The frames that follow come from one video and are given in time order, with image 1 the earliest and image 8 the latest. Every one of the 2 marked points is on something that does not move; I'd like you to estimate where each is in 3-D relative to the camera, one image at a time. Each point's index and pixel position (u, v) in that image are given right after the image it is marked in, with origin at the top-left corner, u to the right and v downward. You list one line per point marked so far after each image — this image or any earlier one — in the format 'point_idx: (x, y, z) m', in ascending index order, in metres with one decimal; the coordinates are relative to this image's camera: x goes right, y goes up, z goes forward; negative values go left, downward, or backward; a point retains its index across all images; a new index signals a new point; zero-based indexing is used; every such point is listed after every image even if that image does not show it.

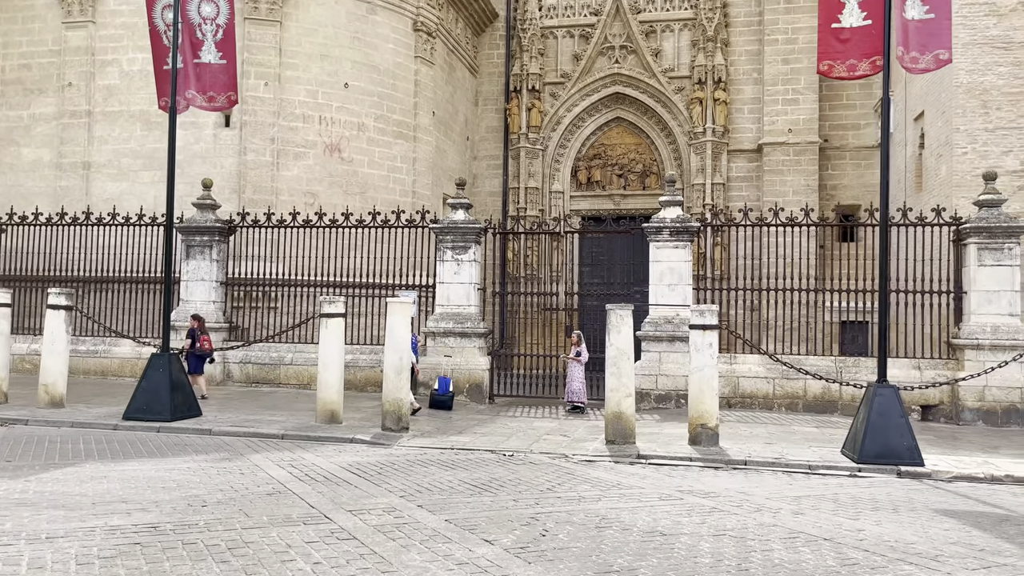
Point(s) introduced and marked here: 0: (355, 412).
0: (-2.0, -1.6, +10.6) m
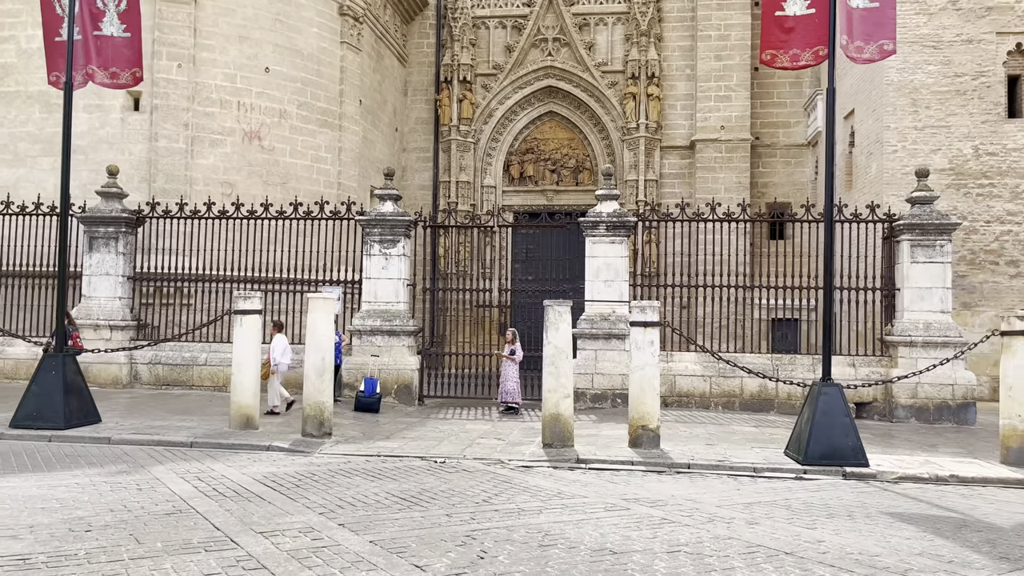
0: (-2.8, -1.5, +9.8) m
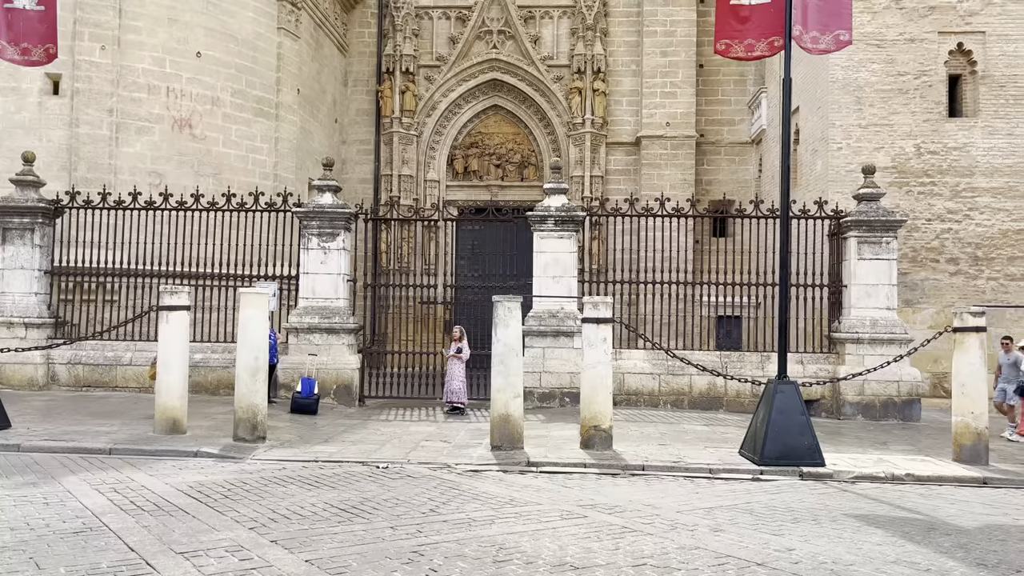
0: (-3.4, -1.5, +9.2) m
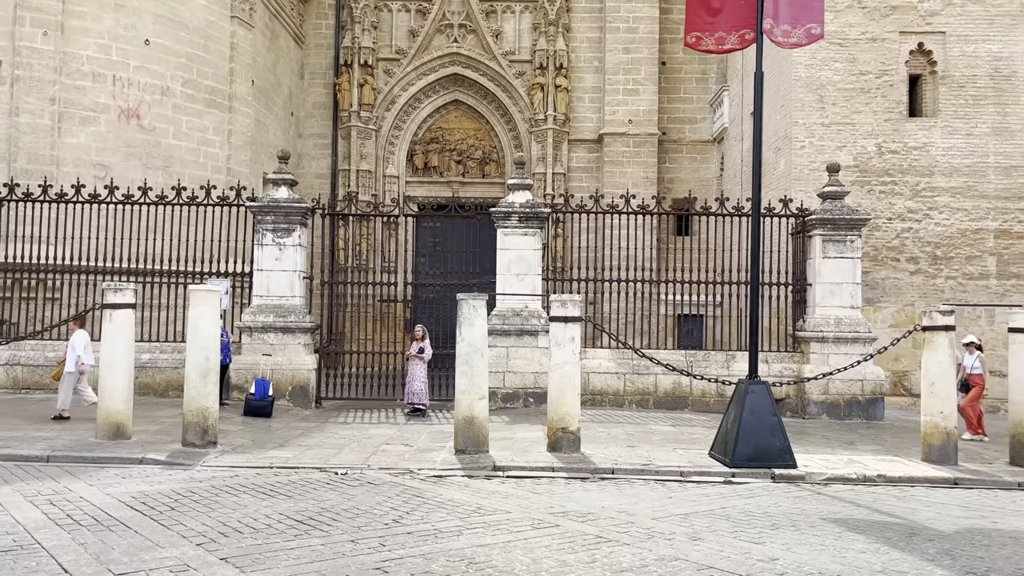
0: (-3.8, -1.4, +8.8) m
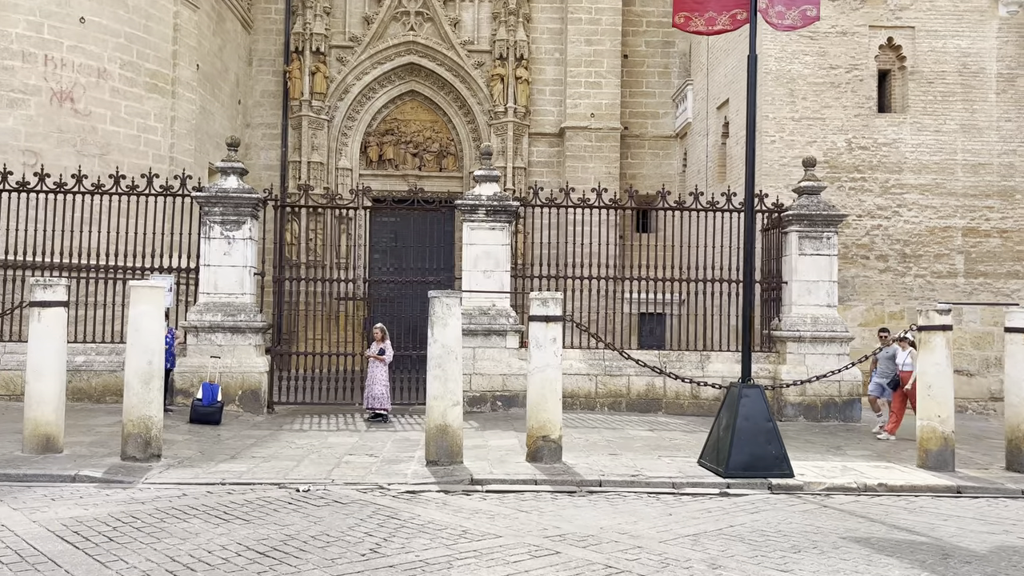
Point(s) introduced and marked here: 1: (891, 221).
0: (-4.1, -1.4, +7.9) m
1: (+6.1, +1.1, +13.4) m
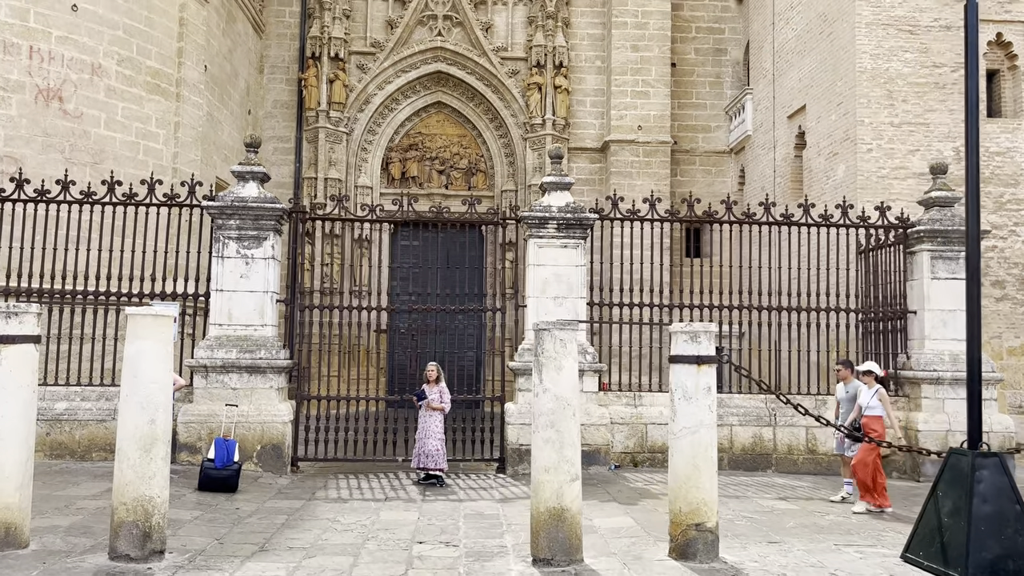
0: (-3.3, -1.6, +6.0) m
1: (+6.9, +0.6, +11.6) m
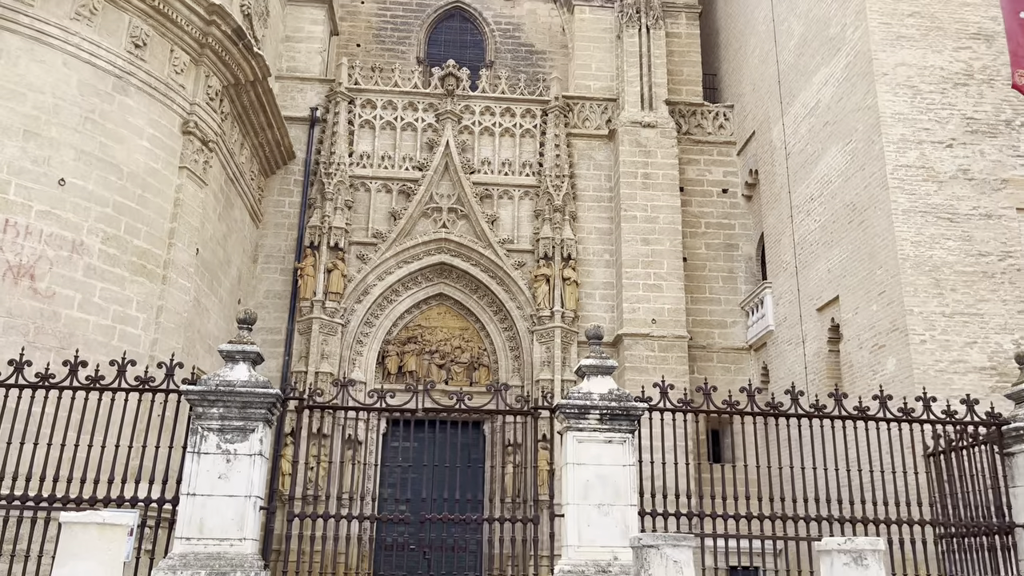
0: (-2.9, -2.6, +4.1) m
1: (+7.2, -2.0, +10.3) m
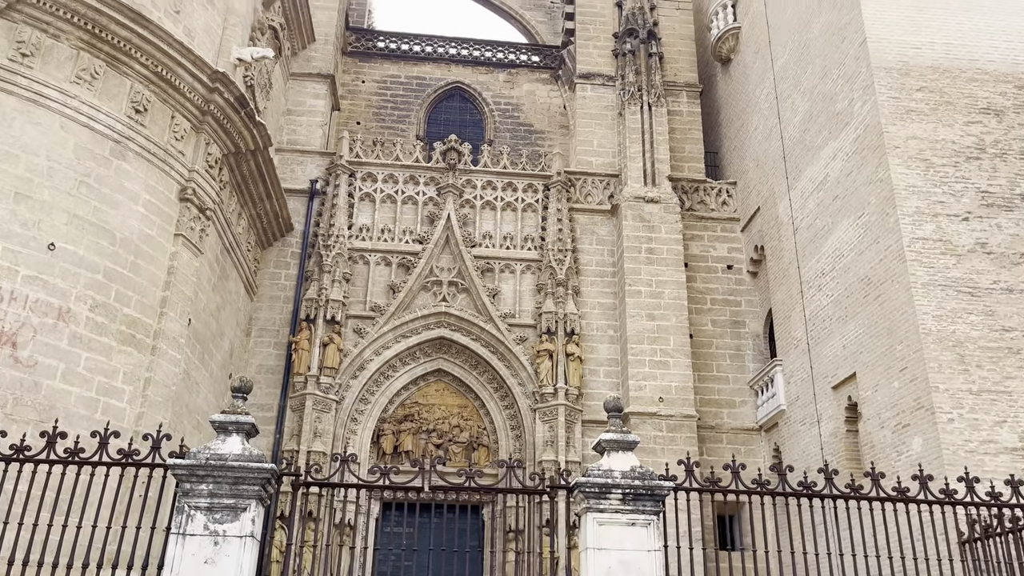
0: (-2.7, -2.8, +3.3) m
1: (+7.3, -2.9, +9.7) m
